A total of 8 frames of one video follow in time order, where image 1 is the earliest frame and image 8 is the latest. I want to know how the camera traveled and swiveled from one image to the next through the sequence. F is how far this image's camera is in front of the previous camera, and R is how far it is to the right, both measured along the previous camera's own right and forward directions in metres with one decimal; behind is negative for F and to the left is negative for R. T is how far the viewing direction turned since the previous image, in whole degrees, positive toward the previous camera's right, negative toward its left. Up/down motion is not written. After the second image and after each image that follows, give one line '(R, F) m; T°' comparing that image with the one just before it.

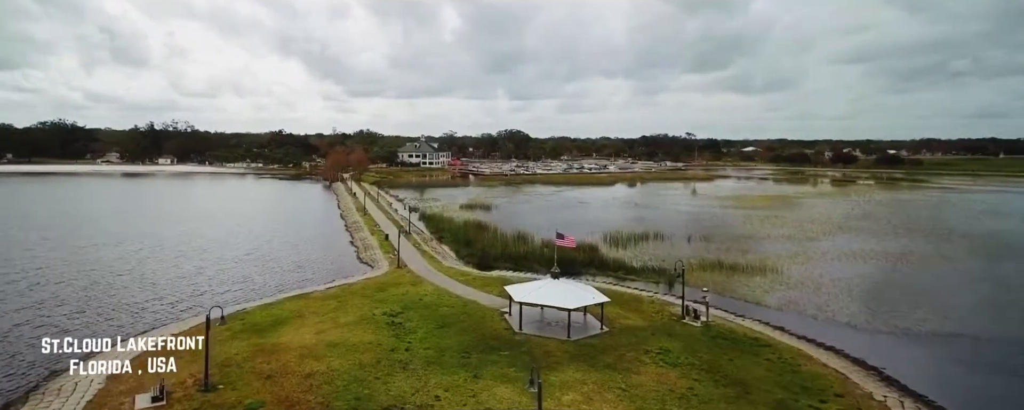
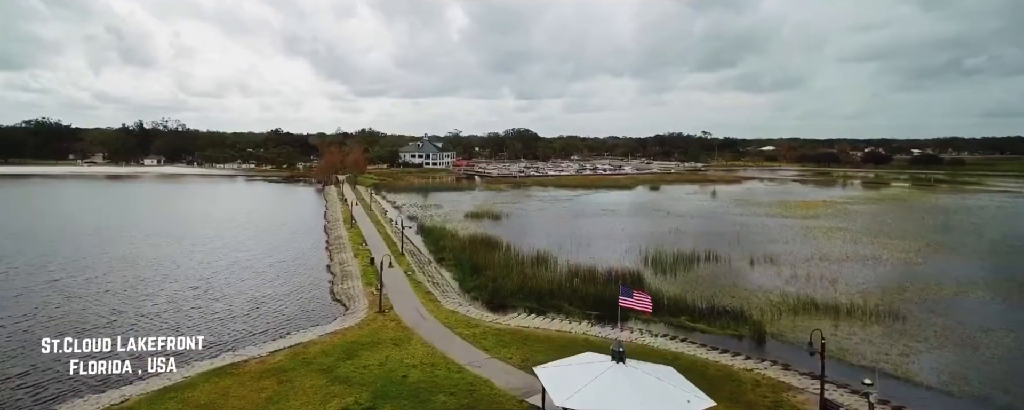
(-0.6, +6.0) m; -1°
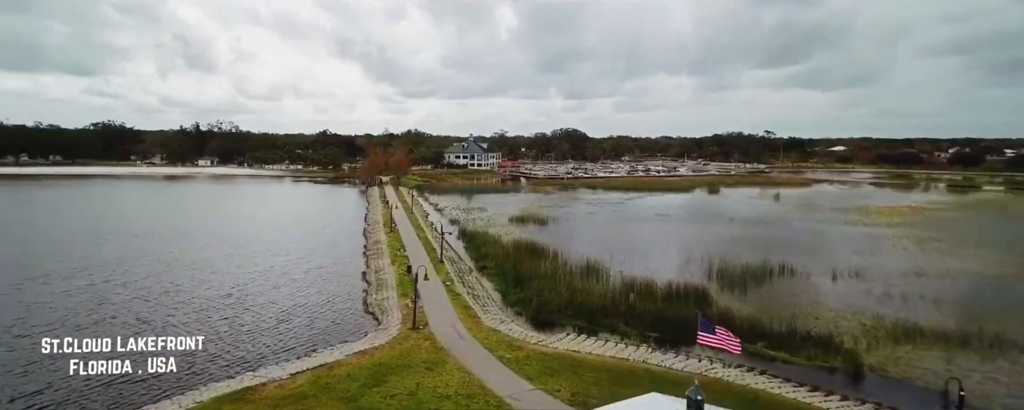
(-0.1, +1.8) m; -6°
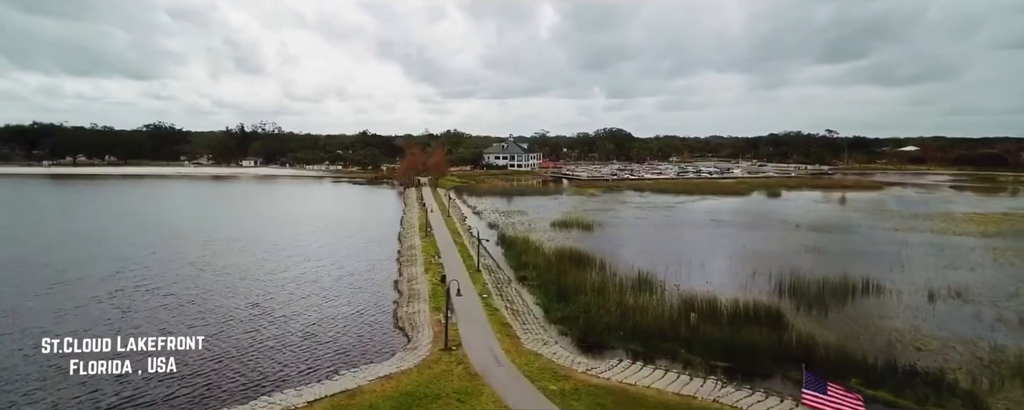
(-0.2, +1.8) m; -5°
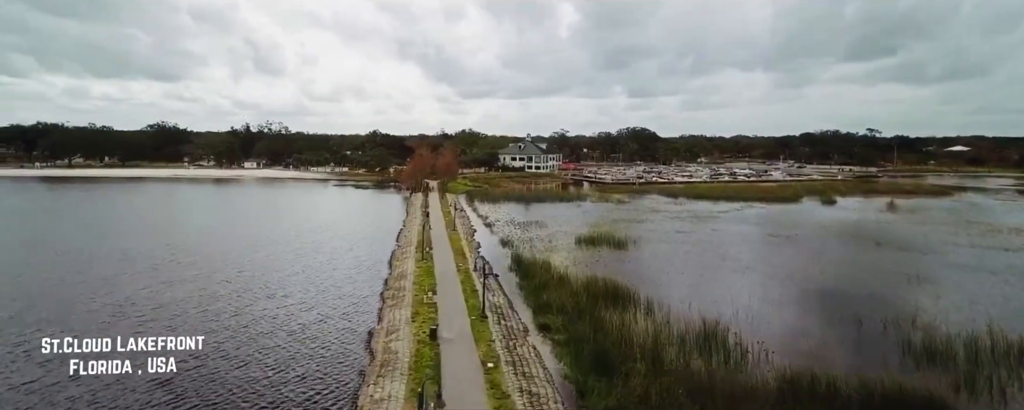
(0.0, +5.4) m; -2°
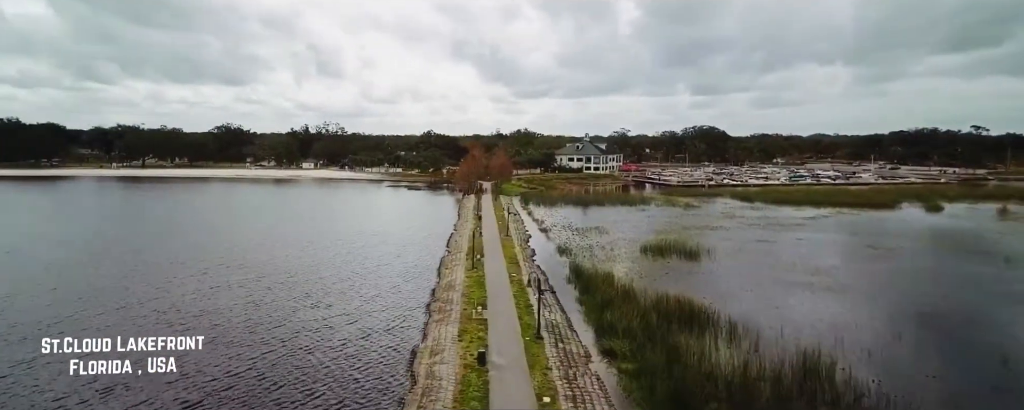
(-0.2, +1.8) m; -7°
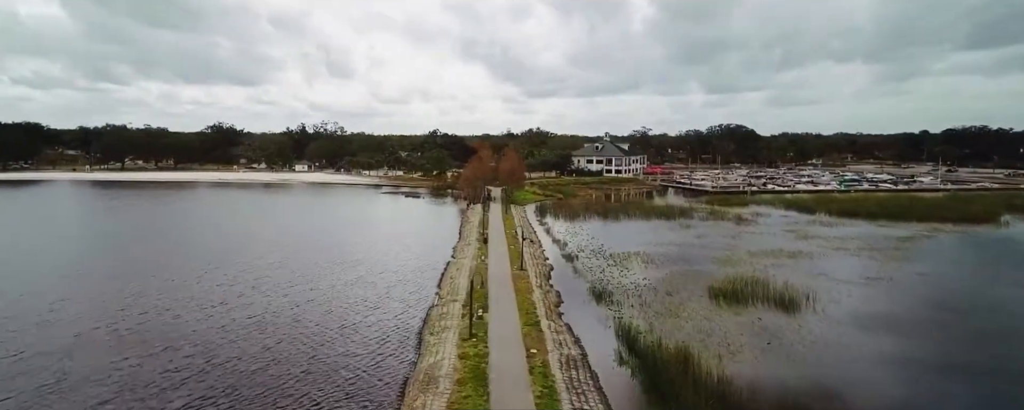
(-0.2, +7.1) m; -1°
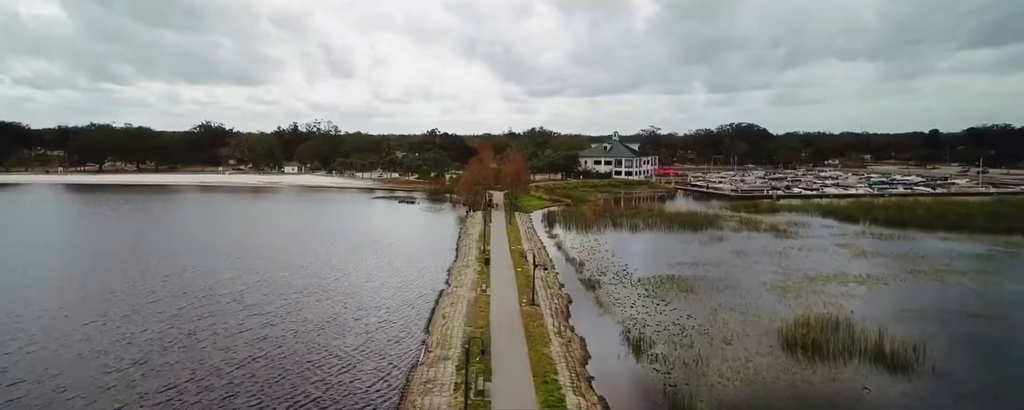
(-0.3, +4.2) m; 0°
